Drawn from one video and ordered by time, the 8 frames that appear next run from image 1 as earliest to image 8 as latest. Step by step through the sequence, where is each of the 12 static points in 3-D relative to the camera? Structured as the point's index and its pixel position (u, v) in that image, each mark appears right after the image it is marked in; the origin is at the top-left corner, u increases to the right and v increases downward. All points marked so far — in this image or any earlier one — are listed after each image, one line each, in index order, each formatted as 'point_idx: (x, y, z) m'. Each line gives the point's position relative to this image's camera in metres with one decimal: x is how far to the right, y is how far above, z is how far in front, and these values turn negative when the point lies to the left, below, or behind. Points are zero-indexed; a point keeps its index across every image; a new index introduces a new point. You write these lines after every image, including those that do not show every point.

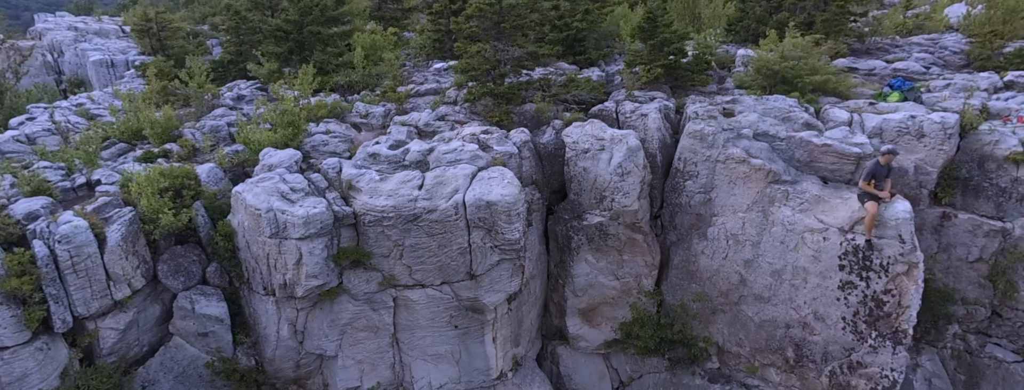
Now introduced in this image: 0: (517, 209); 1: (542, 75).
0: (0.0, -0.3, +11.5) m
1: (+0.8, +3.2, +16.4) m
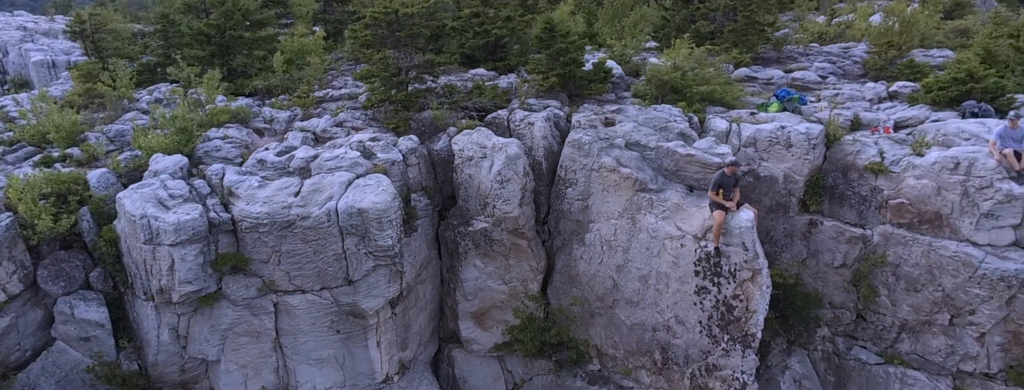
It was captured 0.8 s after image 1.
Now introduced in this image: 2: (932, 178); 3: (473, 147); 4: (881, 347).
0: (-2.4, -0.4, +11.8) m
1: (-1.8, +3.1, +16.7) m
2: (+8.1, +0.3, +11.8) m
3: (-0.8, +1.1, +13.2) m
4: (+7.7, -3.2, +12.8) m
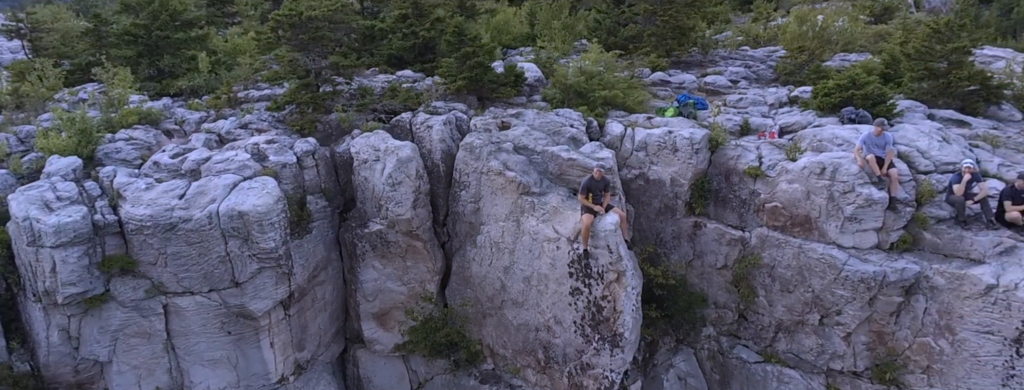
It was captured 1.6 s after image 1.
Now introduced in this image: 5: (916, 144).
0: (-4.7, -0.5, +11.9) m
1: (-4.2, +3.0, +16.8) m
2: (+5.8, +0.3, +12.2) m
3: (-3.2, +1.0, +13.4) m
4: (+5.4, -3.2, +13.2) m
5: (+8.3, +1.0, +12.6) m
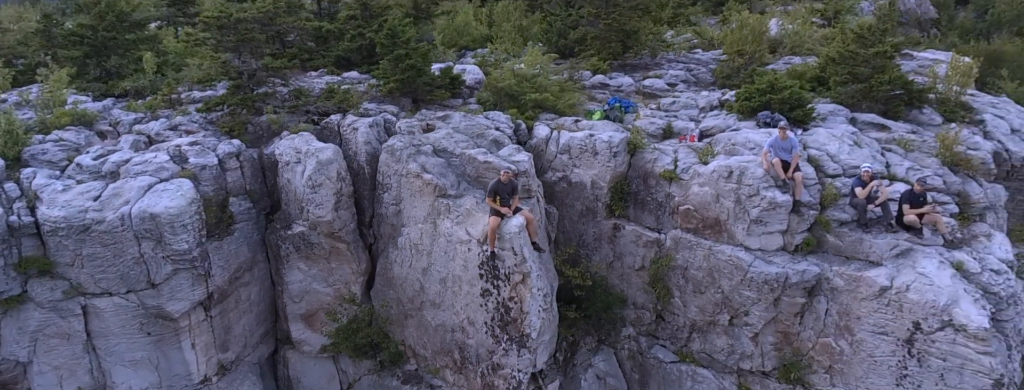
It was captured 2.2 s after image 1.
0: (-6.5, -0.5, +12.0) m
1: (-5.9, +3.0, +16.9) m
2: (+4.1, +0.2, +12.4) m
3: (-4.9, +1.0, +13.4) m
4: (+3.6, -3.3, +13.4) m
5: (+6.6, +1.0, +12.8) m
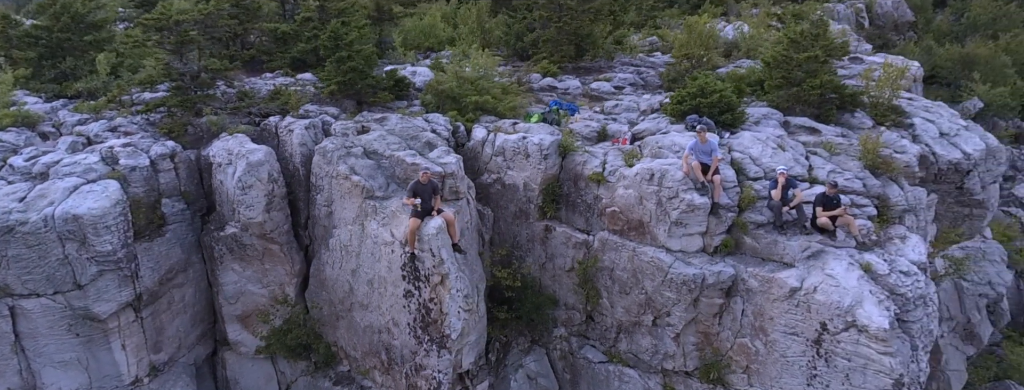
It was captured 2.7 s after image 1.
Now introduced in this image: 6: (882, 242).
0: (-8.0, -0.5, +12.1) m
1: (-7.5, +3.0, +17.0) m
2: (+2.5, +0.2, +12.5) m
3: (-6.4, +0.9, +13.5) m
4: (+2.1, -3.3, +13.5) m
5: (+5.0, +0.9, +13.0) m
6: (+7.2, -0.9, +11.9) m
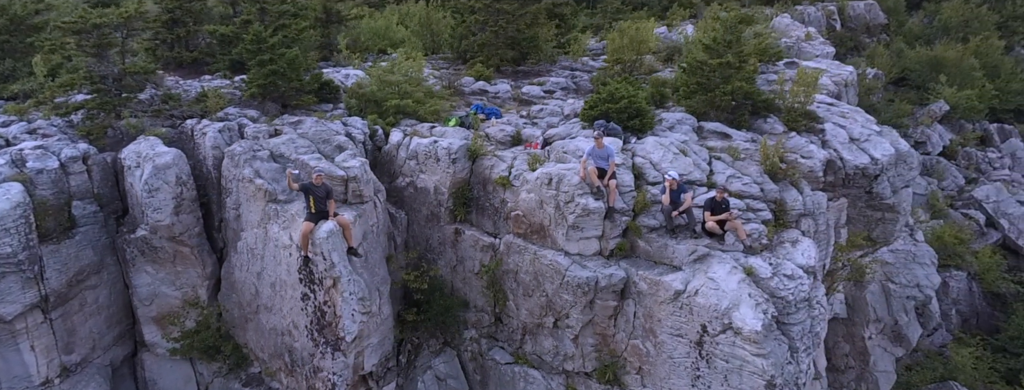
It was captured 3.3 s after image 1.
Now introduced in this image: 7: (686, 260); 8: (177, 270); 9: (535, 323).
0: (-10.0, -0.6, +12.2) m
1: (-9.6, +2.9, +17.1) m
2: (+0.5, +0.1, +12.7) m
3: (-8.5, +0.9, +13.6) m
4: (0.0, -3.4, +13.7) m
5: (+3.0, +0.8, +13.2) m
6: (+5.2, -1.0, +12.2) m
7: (+3.3, -1.2, +11.6) m
8: (-7.7, -1.7, +14.1) m
9: (+0.5, -2.8, +13.1) m
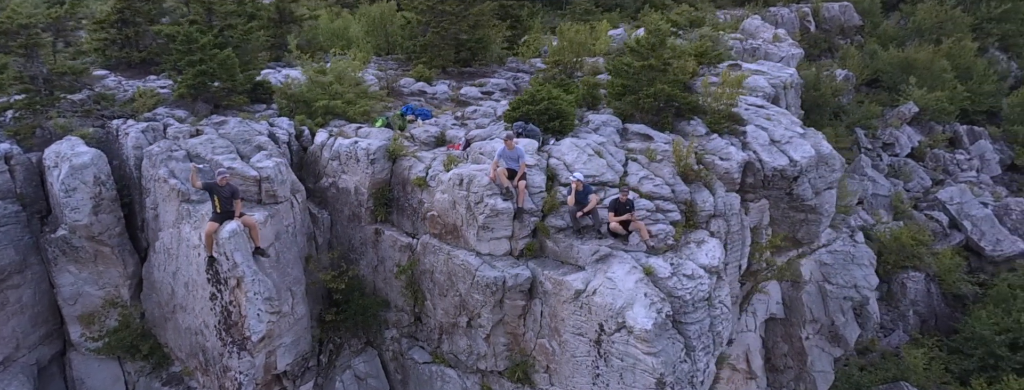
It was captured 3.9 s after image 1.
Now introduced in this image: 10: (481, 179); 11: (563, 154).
0: (-11.8, -0.6, +12.2) m
1: (-11.4, +2.9, +17.1) m
2: (-1.3, +0.1, +12.9) m
3: (-10.3, +0.9, +13.7) m
4: (-1.8, -3.4, +13.8) m
5: (+1.2, +0.8, +13.4) m
6: (+3.3, -1.0, +12.3) m
7: (+1.5, -1.3, +11.8) m
8: (-9.6, -1.7, +14.2) m
9: (-1.3, -2.8, +13.3) m
10: (-0.6, +0.3, +12.4) m
11: (+1.1, +0.9, +13.4) m
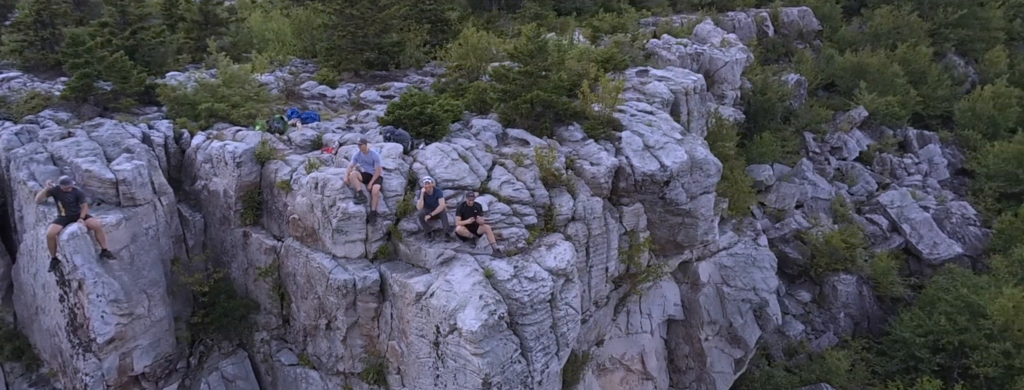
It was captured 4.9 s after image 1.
0: (-14.9, -0.6, +12.2) m
1: (-14.5, +2.9, +17.1) m
2: (-4.4, 0.0, +13.0) m
3: (-13.3, +0.8, +13.7) m
4: (-4.9, -3.5, +14.0) m
5: (-1.9, +0.7, +13.6) m
6: (+0.3, -1.1, +12.6) m
7: (-1.5, -1.3, +12.0) m
8: (-12.6, -1.8, +14.2) m
9: (-4.4, -2.8, +13.4) m
10: (-3.7, +0.3, +12.6) m
11: (-1.9, +0.8, +13.6) m
